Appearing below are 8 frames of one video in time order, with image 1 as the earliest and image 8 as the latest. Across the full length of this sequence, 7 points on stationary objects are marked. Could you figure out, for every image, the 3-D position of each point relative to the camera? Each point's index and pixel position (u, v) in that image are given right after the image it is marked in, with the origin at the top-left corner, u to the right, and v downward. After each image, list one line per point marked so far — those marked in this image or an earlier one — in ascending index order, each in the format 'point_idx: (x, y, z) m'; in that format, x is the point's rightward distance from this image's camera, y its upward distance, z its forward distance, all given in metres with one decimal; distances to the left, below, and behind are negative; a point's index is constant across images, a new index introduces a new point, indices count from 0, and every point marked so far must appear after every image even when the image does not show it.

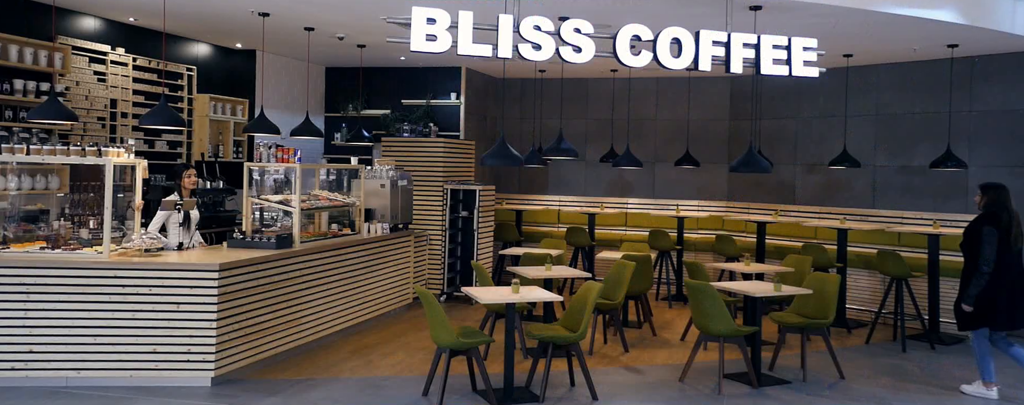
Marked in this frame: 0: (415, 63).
0: (-1.4, +2.1, +11.2) m
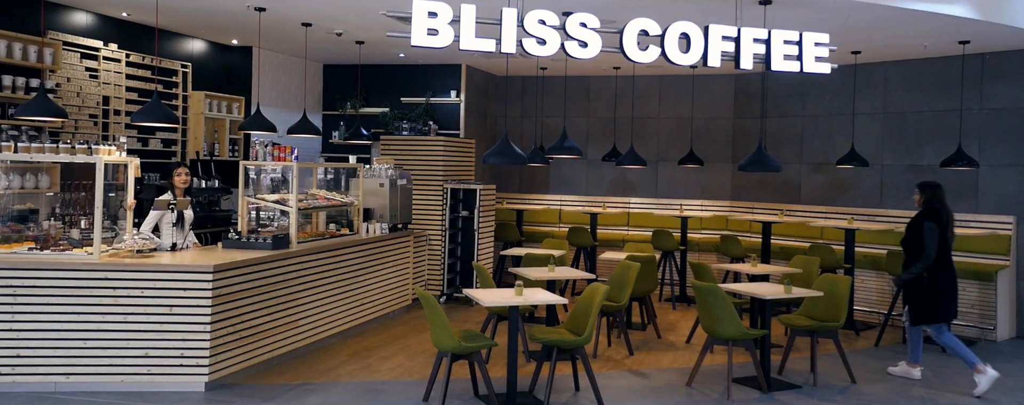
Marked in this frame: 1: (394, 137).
0: (-1.4, +2.1, +11.0) m
1: (-1.6, +0.9, +10.2) m
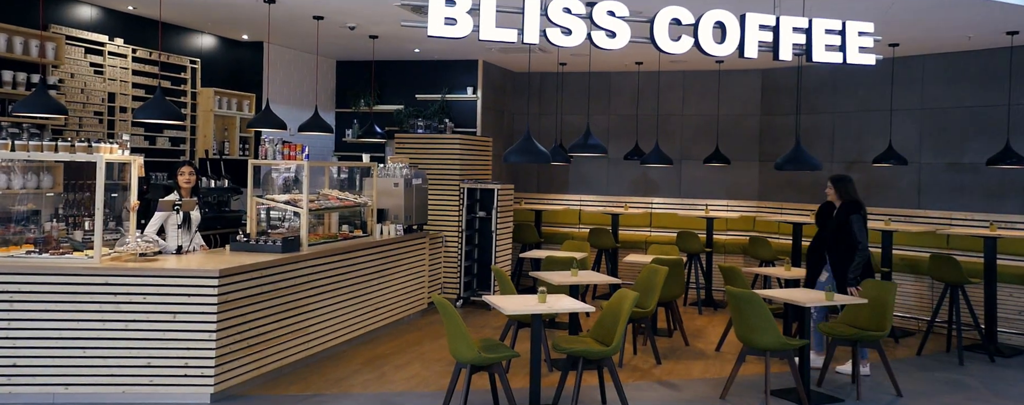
0: (-1.2, +2.1, +10.7) m
1: (-1.4, +0.9, +9.9) m
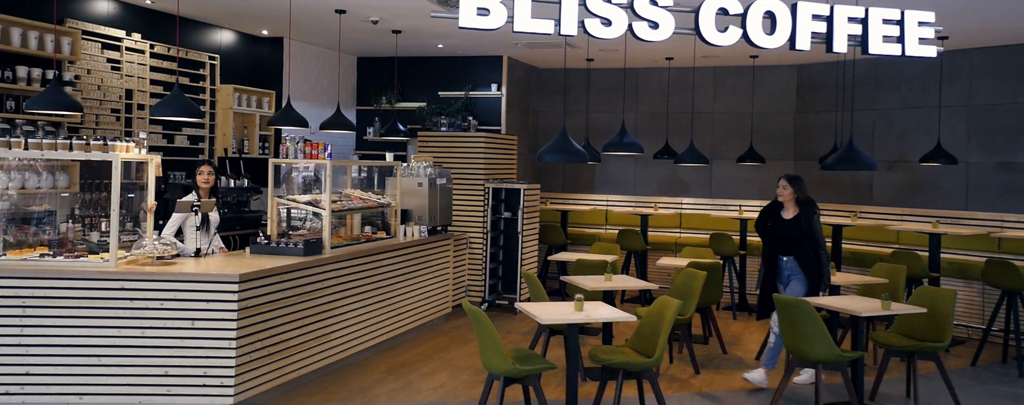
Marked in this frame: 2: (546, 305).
0: (-0.8, +2.1, +10.4) m
1: (-1.0, +0.9, +9.6) m
2: (+0.2, -0.7, +5.1) m
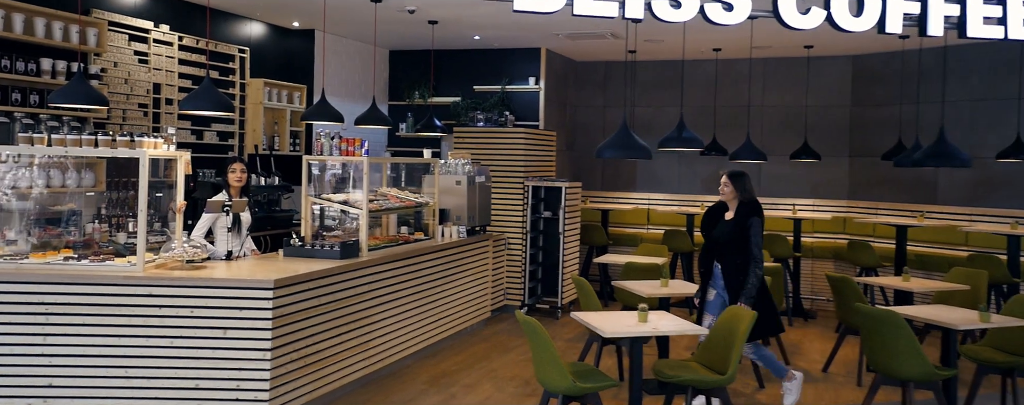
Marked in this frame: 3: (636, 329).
0: (-0.3, +2.1, +10.0) m
1: (-0.5, +0.9, +9.2) m
2: (+0.6, -0.7, +4.7) m
3: (+0.7, -0.8, +4.5) m
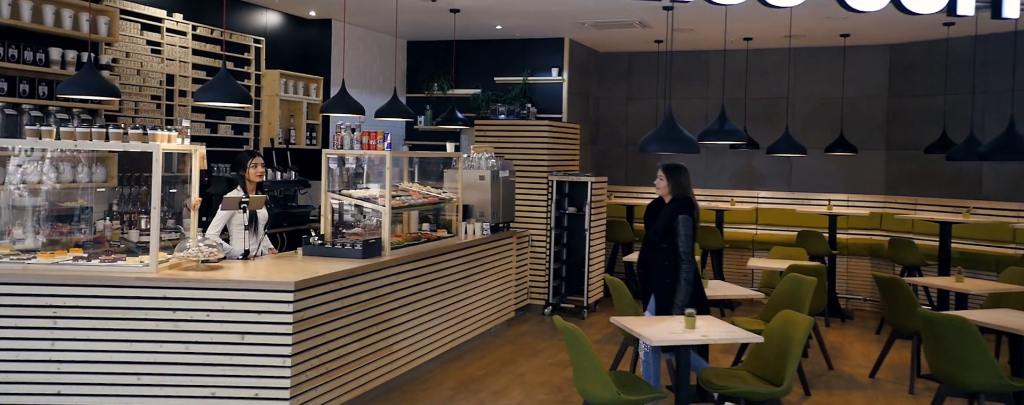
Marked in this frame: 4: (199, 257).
0: (0.0, +2.2, +9.7) m
1: (-0.3, +1.0, +8.9) m
2: (+0.8, -0.7, +4.4) m
3: (+1.0, -0.7, +4.2) m
4: (-2.1, -0.4, +4.9) m
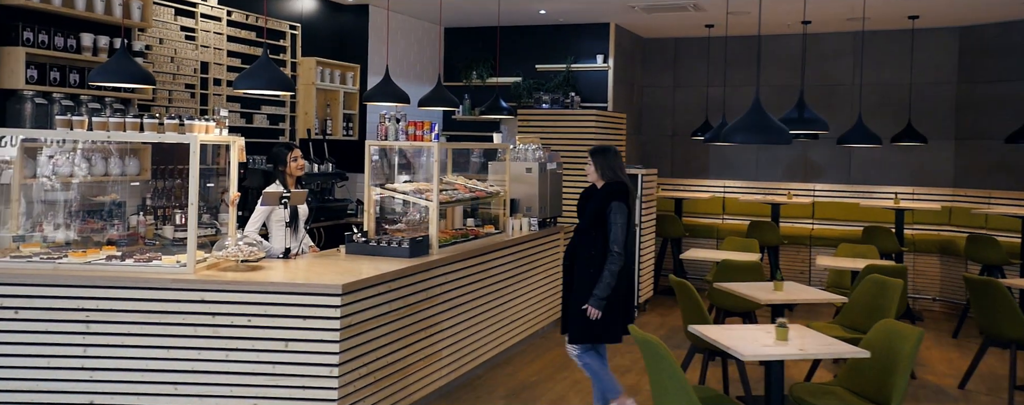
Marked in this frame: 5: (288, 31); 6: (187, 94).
0: (+0.5, +2.3, +9.2) m
1: (+0.3, +1.0, +8.4) m
2: (+1.2, -0.7, +4.0) m
3: (+1.3, -0.7, +3.7) m
4: (-1.7, -0.3, +4.6) m
5: (-2.4, +1.8, +8.0) m
6: (-3.0, +1.0, +6.9) m
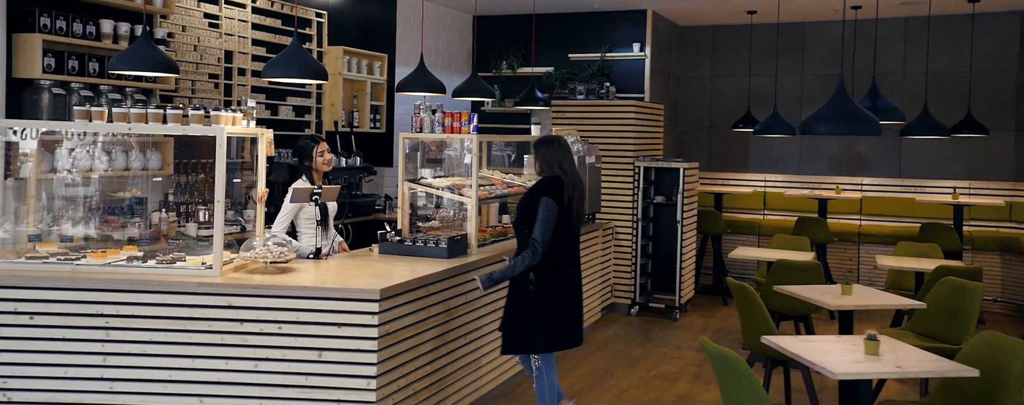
0: (+0.9, +2.3, +8.8) m
1: (+0.6, +1.1, +8.0) m
2: (+1.5, -0.7, +3.6) m
3: (+1.6, -0.7, +3.3) m
4: (-1.4, -0.3, +4.2) m
5: (-2.1, +1.9, +7.7) m
6: (-2.6, +1.0, +6.6) m
